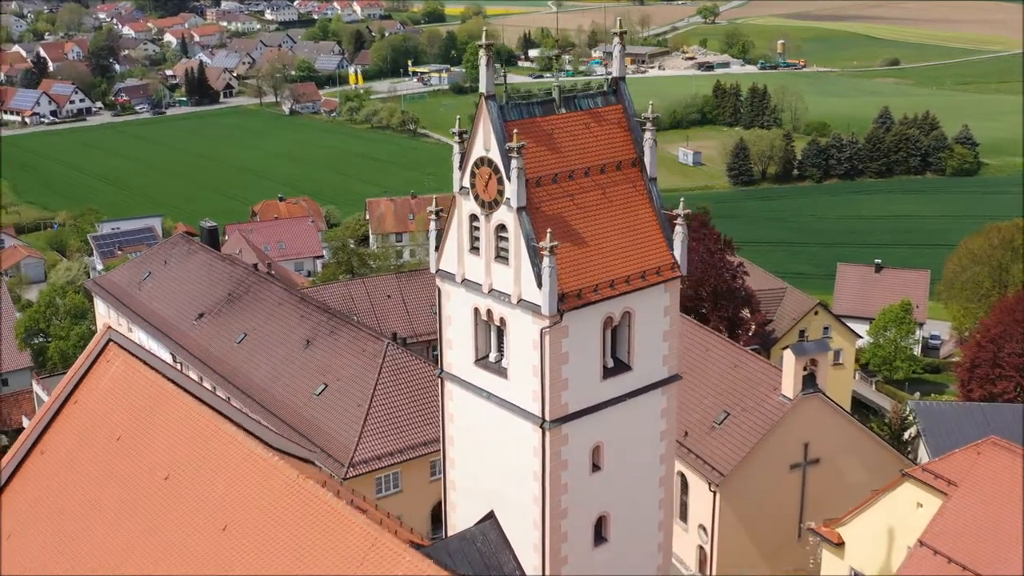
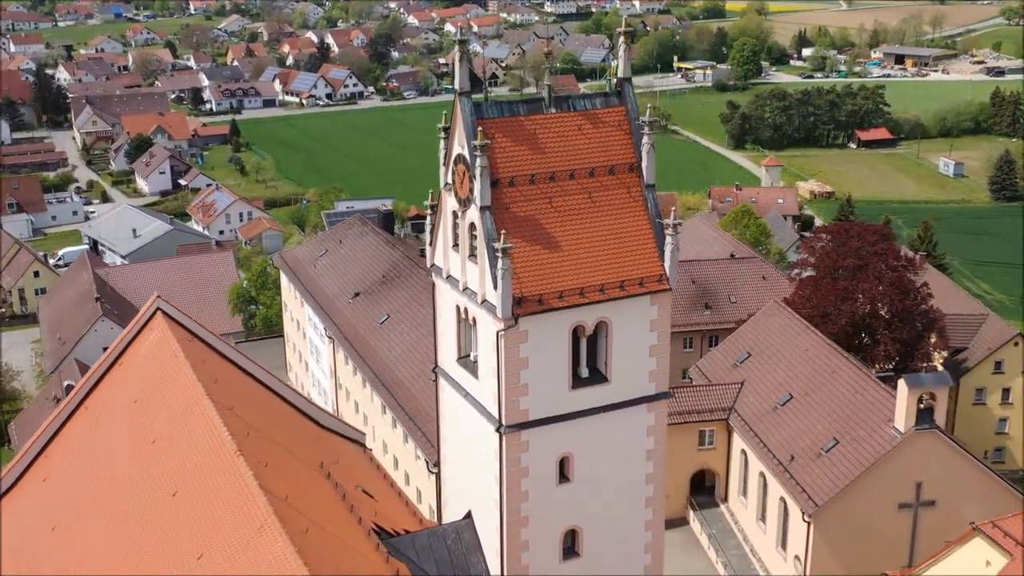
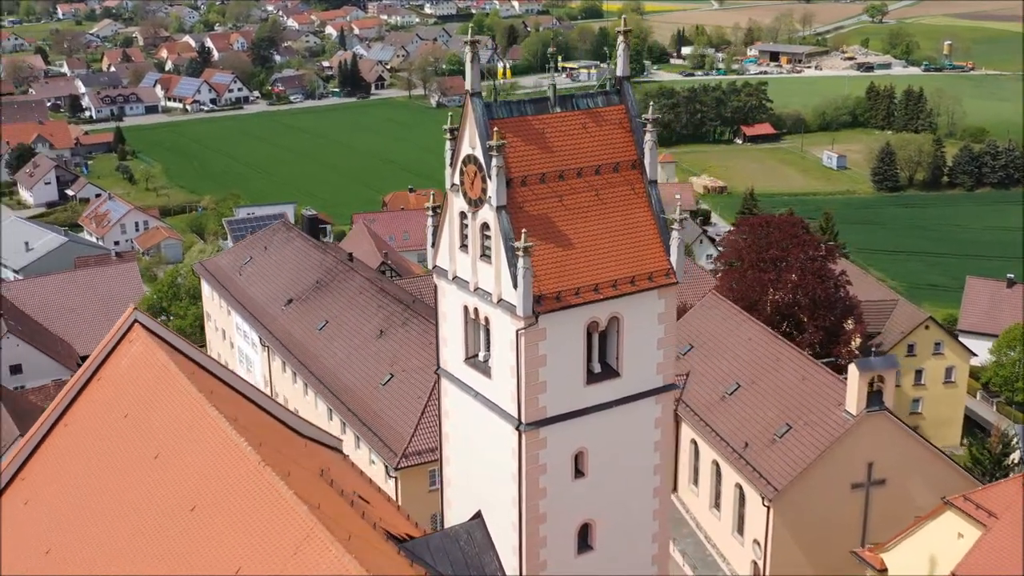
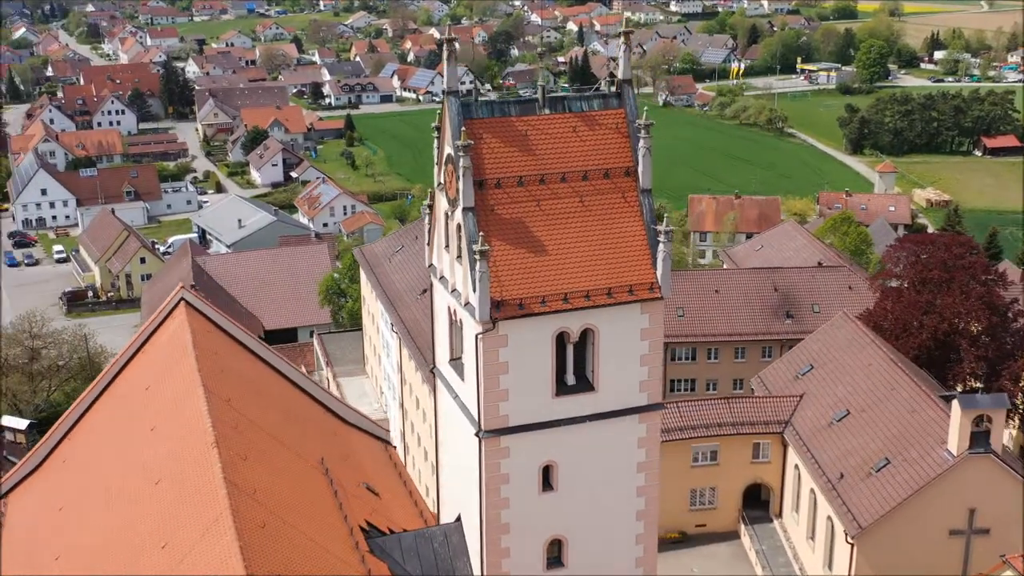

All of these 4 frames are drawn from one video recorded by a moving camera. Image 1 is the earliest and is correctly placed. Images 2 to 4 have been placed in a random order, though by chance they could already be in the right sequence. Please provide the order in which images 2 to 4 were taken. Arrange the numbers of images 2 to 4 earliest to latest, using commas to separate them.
3, 2, 4
